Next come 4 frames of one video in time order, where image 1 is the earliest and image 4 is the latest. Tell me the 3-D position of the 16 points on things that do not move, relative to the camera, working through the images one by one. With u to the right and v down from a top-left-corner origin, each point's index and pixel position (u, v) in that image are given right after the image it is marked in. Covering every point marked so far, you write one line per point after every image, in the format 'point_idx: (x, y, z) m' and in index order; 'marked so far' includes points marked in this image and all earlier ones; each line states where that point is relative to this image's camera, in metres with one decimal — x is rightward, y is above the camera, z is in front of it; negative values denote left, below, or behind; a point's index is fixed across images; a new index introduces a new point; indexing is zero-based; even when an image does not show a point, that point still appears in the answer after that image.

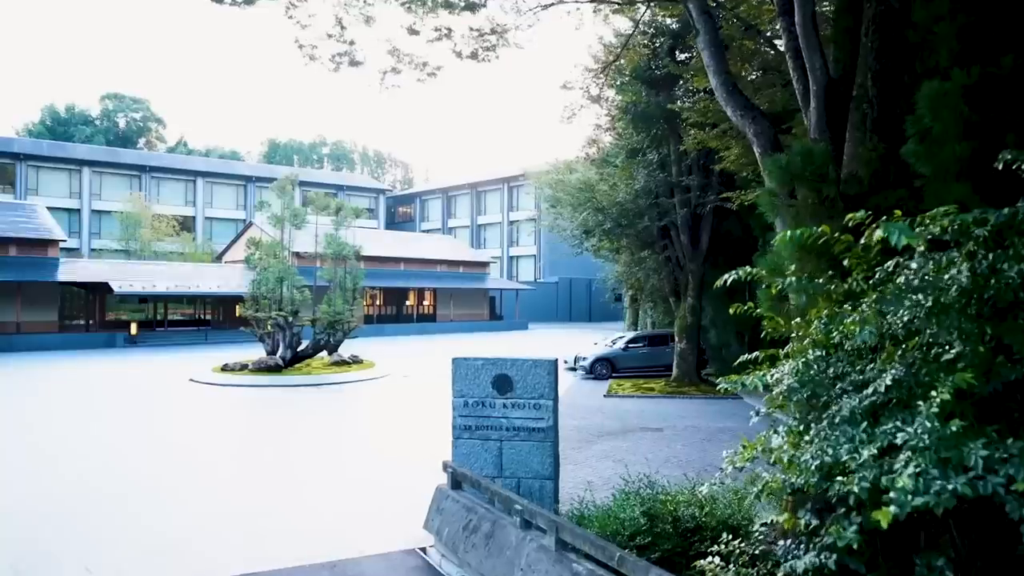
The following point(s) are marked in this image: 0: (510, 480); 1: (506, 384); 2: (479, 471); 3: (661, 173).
0: (0.0, -1.8, +7.0) m
1: (-0.1, -0.9, +7.0) m
2: (-0.3, -1.8, +7.1) m
3: (+3.5, +2.8, +17.7) m
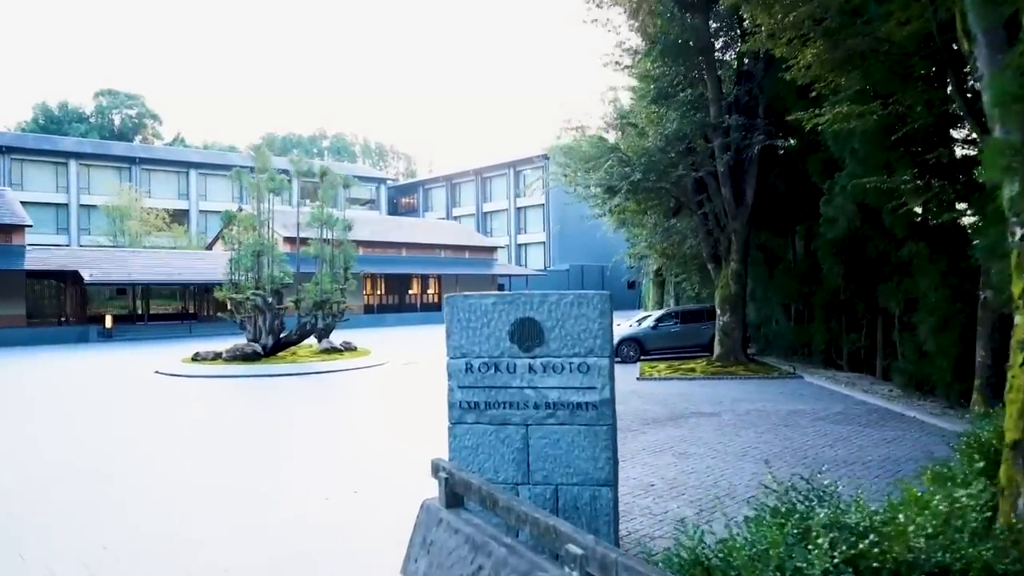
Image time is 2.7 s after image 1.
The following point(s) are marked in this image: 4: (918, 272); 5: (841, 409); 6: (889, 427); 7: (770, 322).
0: (+0.2, -1.2, +4.4) m
1: (+0.1, -0.3, +4.4) m
2: (-0.1, -1.2, +4.5) m
3: (+3.7, +3.5, +15.1) m
4: (+5.9, +0.2, +10.9) m
5: (+4.6, -1.7, +10.4) m
6: (+4.5, -1.6, +8.8) m
7: (+6.1, -0.8, +17.7) m
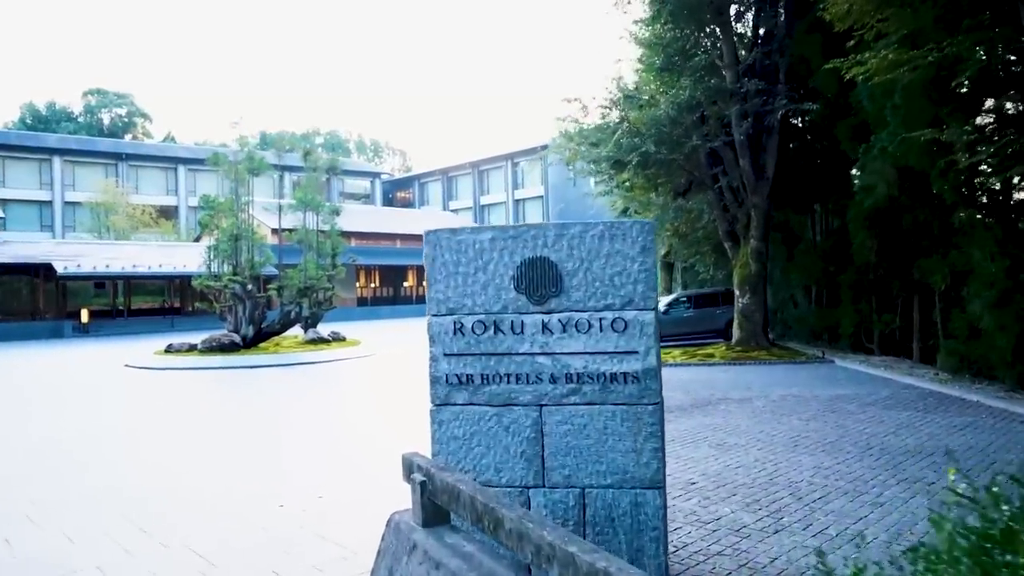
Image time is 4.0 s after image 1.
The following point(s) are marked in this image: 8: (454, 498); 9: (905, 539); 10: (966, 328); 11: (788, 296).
0: (+0.2, -0.9, +3.2) m
1: (+0.2, 0.0, +3.2) m
2: (-0.1, -0.9, +3.3) m
3: (+3.7, +3.9, +13.8) m
4: (+5.9, +0.6, +9.6) m
5: (+4.6, -1.3, +9.2) m
6: (+4.5, -1.3, +7.6) m
7: (+6.1, -0.4, +16.5) m
8: (-0.2, -0.7, +2.5) m
9: (+2.0, -1.3, +3.9) m
10: (+6.2, -0.5, +10.2) m
11: (+6.1, -0.2, +16.5) m
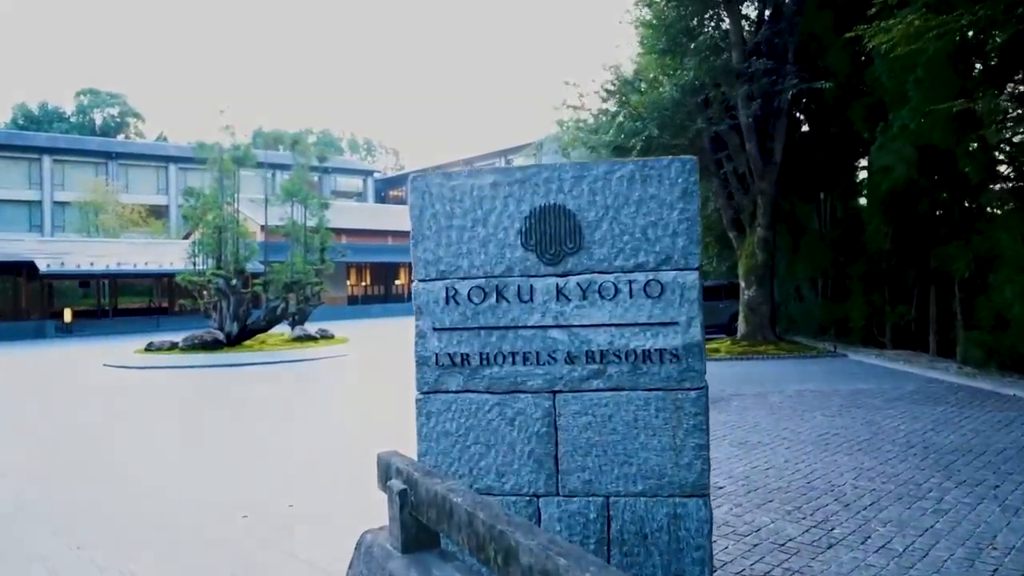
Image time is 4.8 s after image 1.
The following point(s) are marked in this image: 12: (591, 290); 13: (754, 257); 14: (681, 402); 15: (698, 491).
0: (+0.2, -0.7, +2.5) m
1: (+0.2, +0.2, +2.5) m
2: (0.0, -0.7, +2.6) m
3: (+3.6, +4.0, +13.2) m
4: (+5.9, +0.8, +9.0) m
5: (+4.6, -1.1, +8.5) m
6: (+4.5, -1.1, +6.9) m
7: (+6.0, -0.3, +15.9) m
8: (-0.2, -0.6, +1.8) m
9: (+2.1, -1.2, +3.2) m
10: (+6.2, -0.4, +9.6) m
11: (+6.0, 0.0, +15.9) m
12: (+0.3, 0.0, +2.5) m
13: (+4.5, +0.6, +13.9) m
14: (+0.6, -0.4, +2.5) m
15: (+0.6, -0.7, +2.5) m
